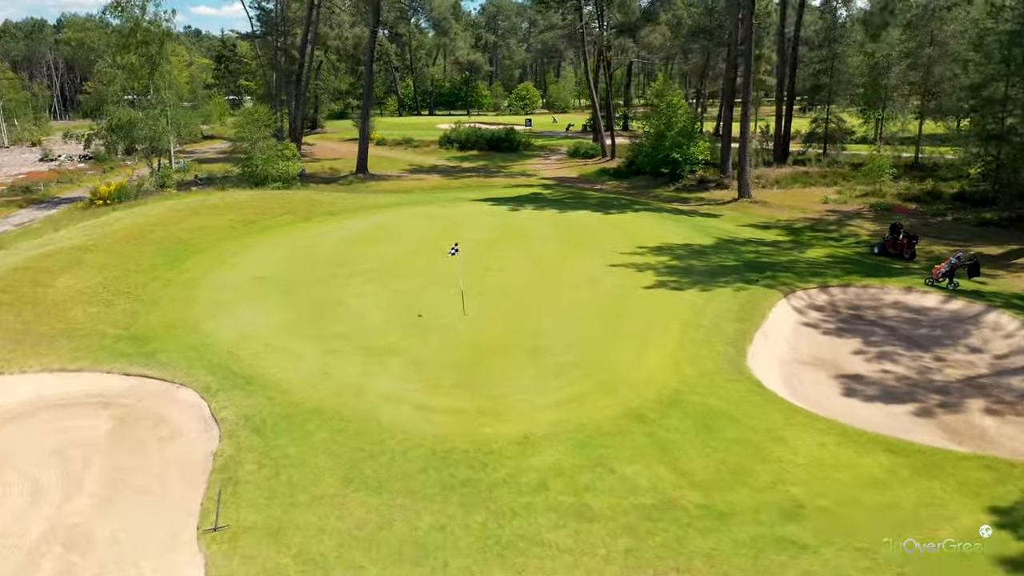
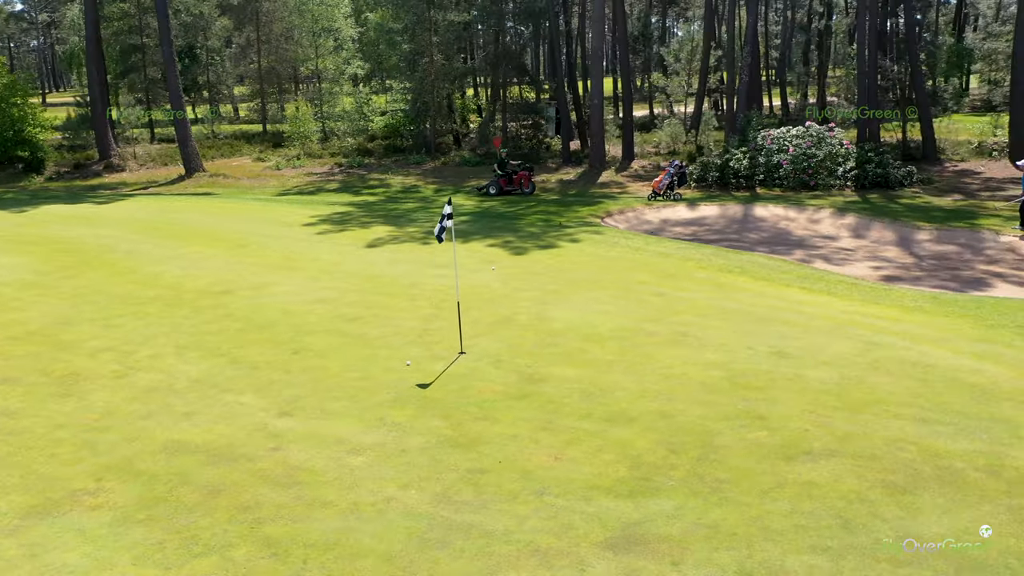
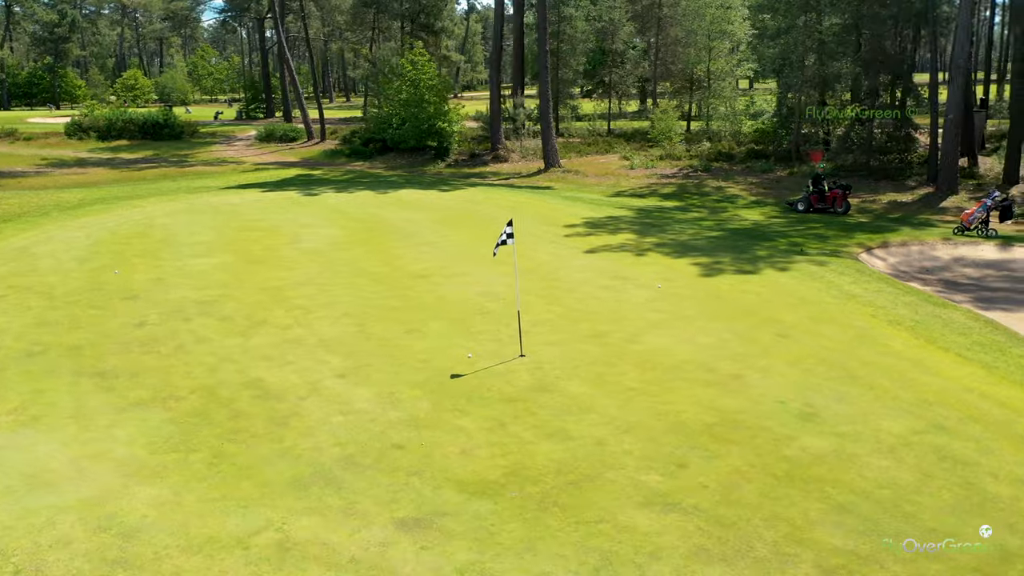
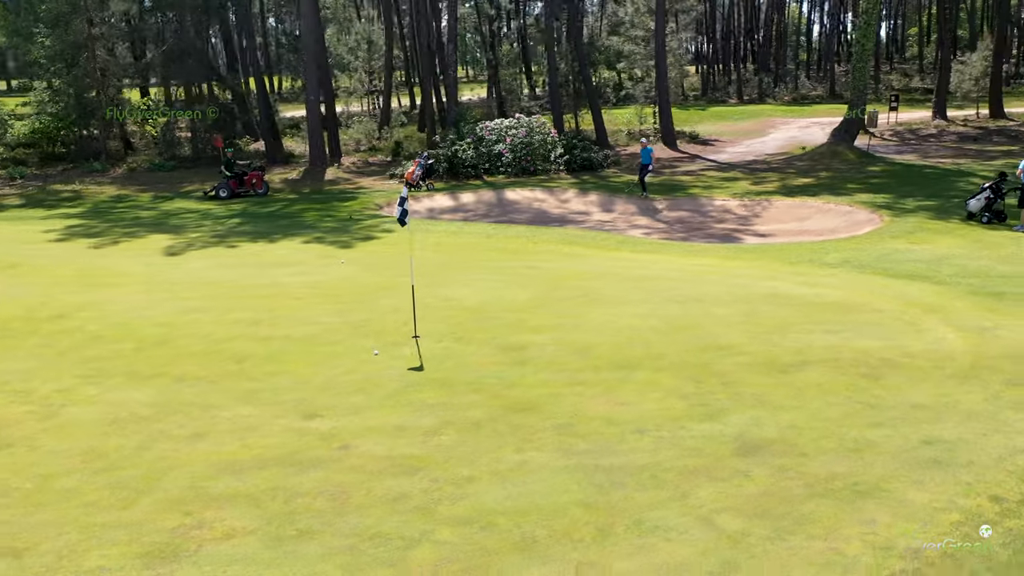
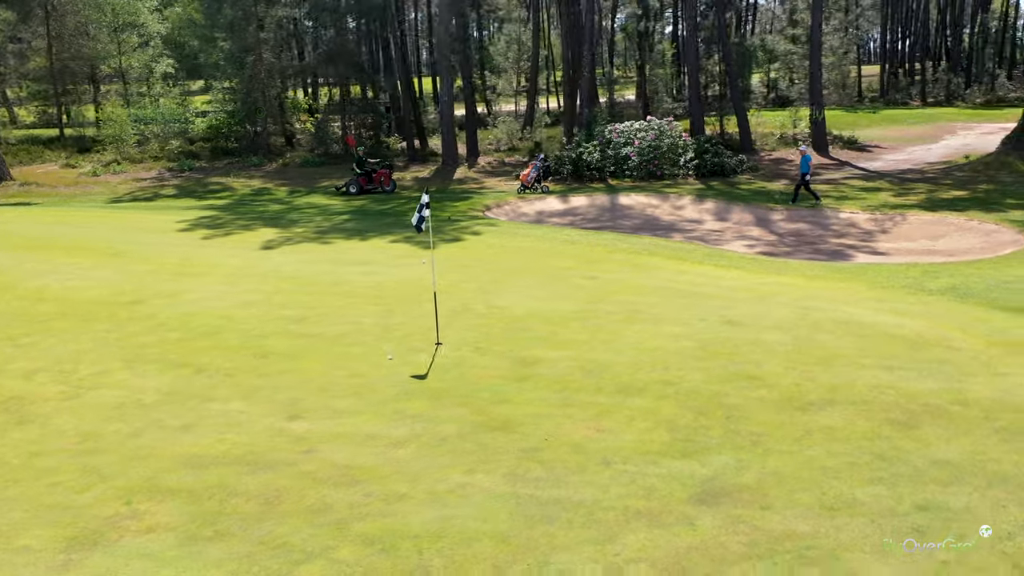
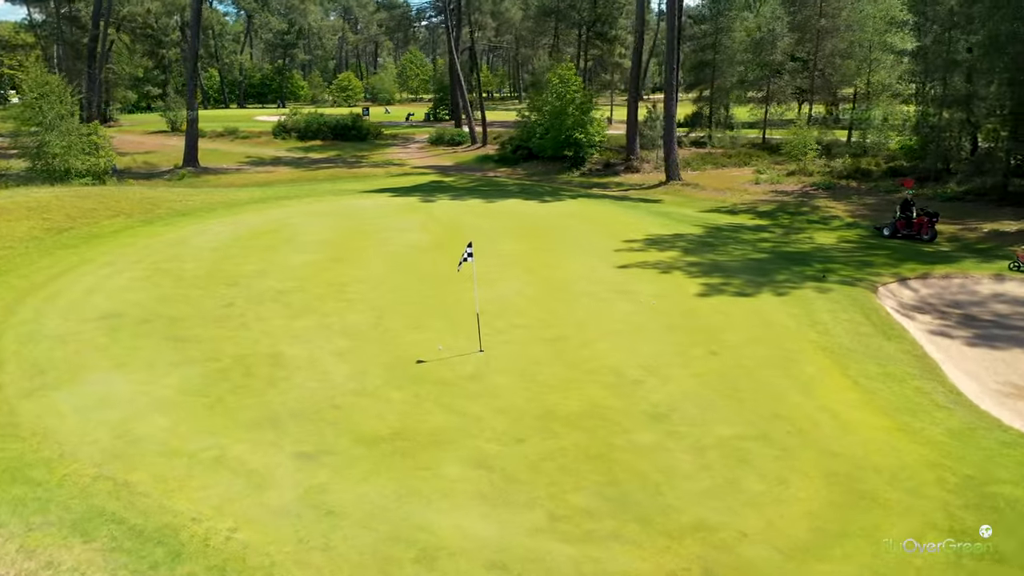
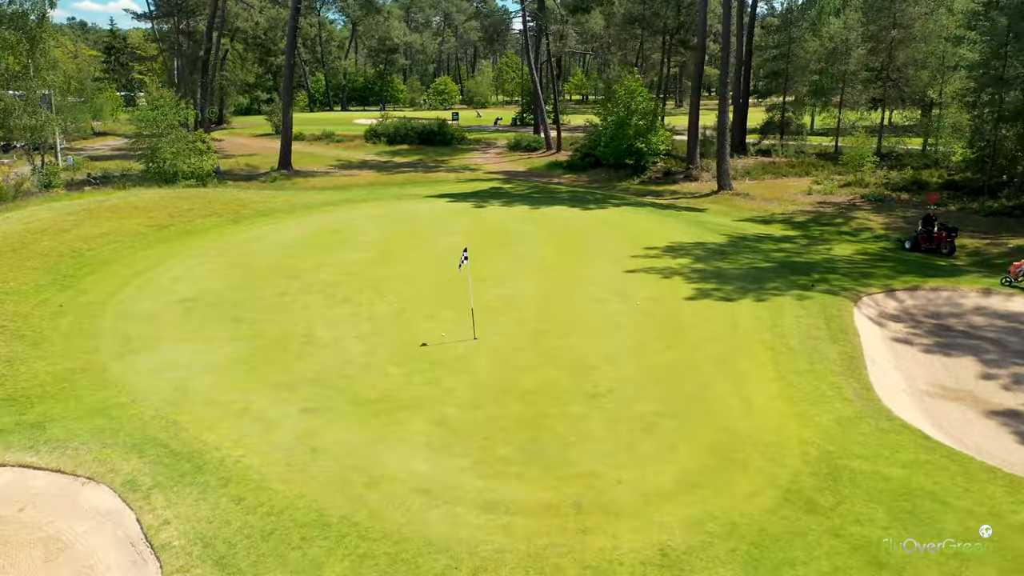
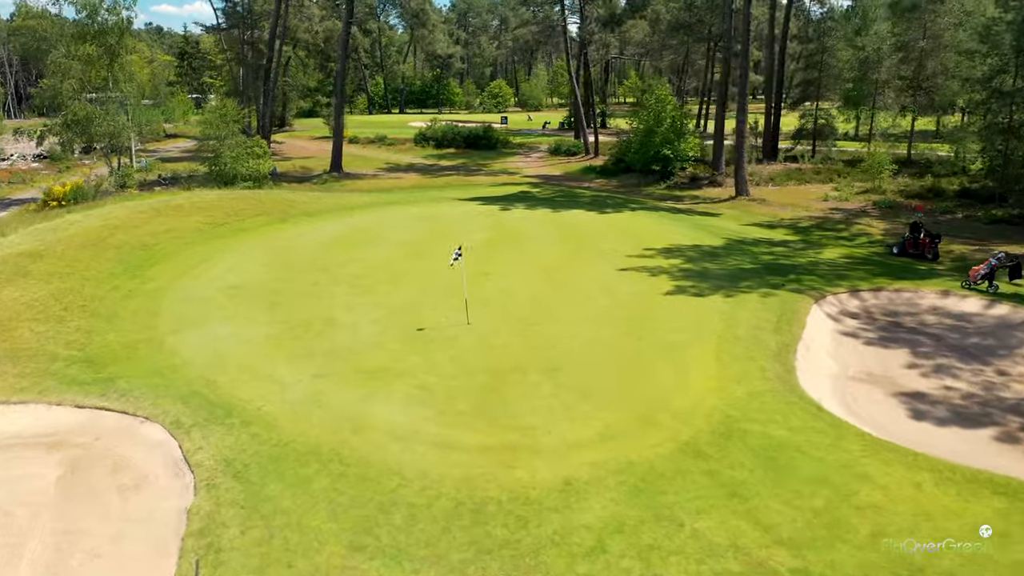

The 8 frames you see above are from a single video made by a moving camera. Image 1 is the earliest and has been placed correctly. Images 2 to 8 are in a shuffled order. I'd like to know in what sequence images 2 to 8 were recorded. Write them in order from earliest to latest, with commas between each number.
8, 7, 6, 3, 2, 5, 4
